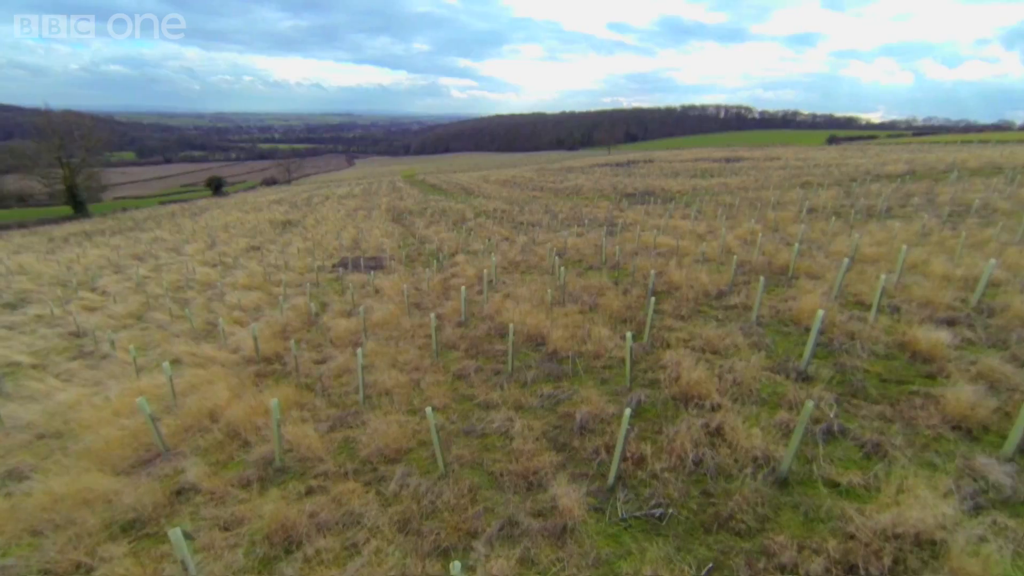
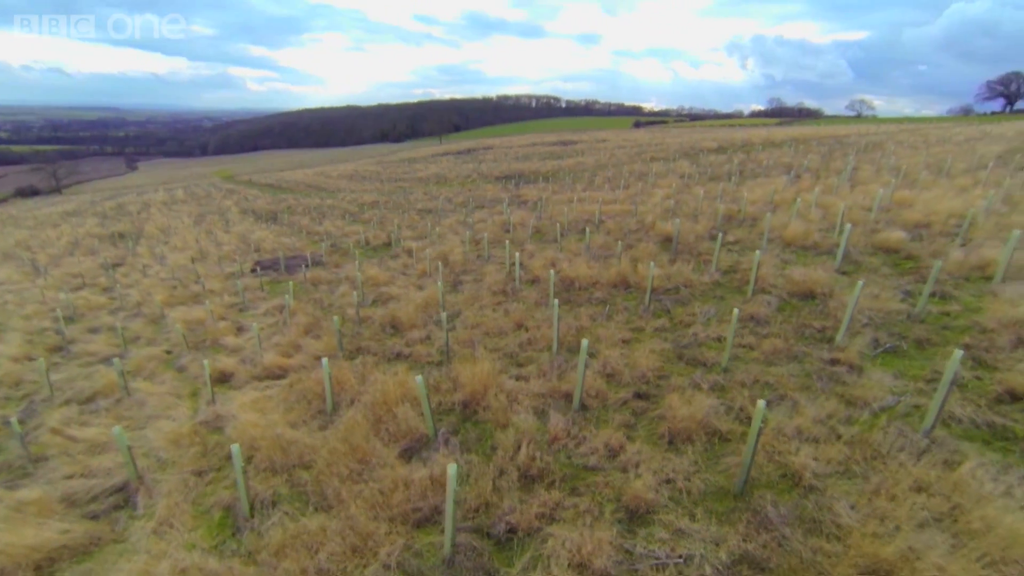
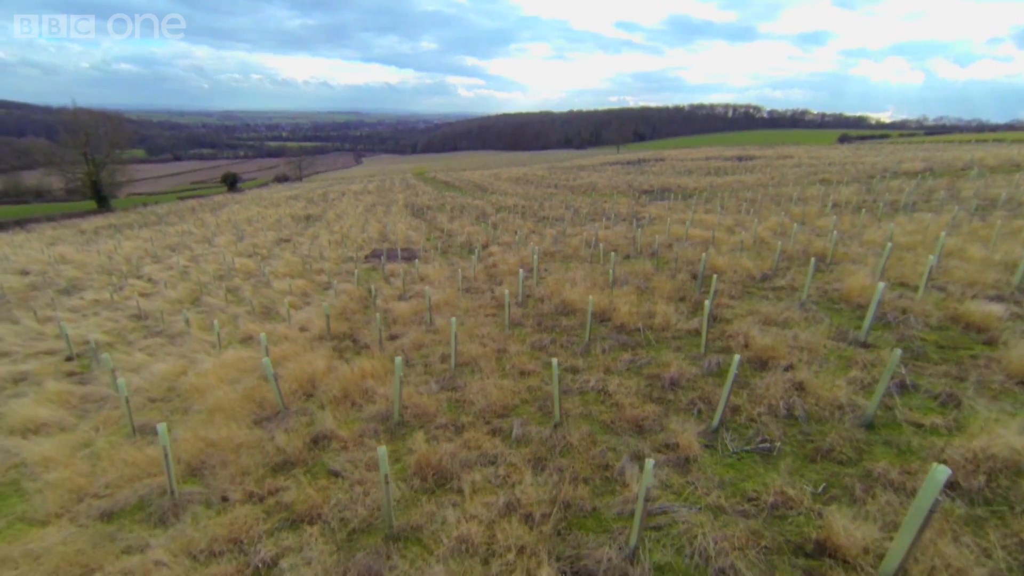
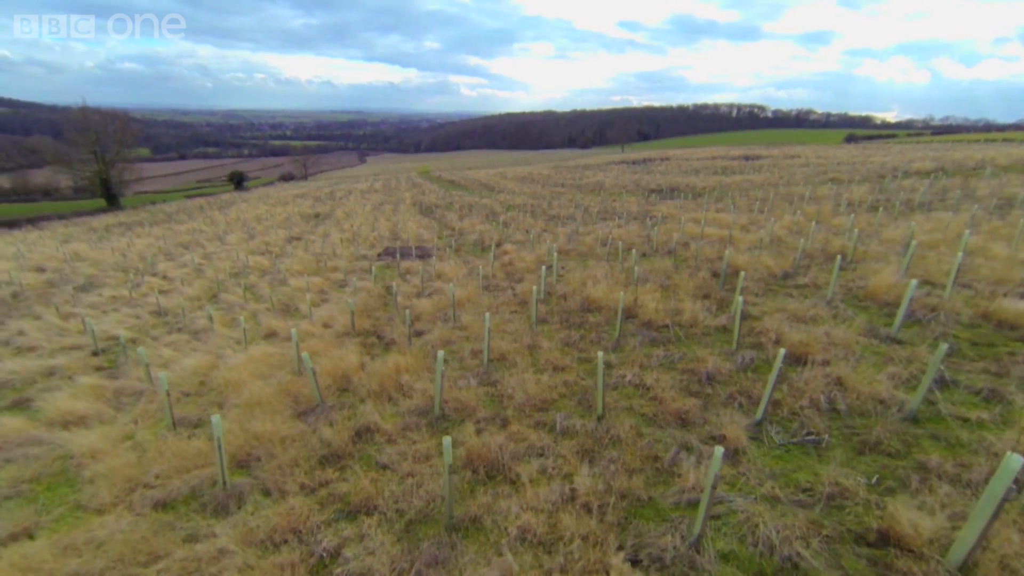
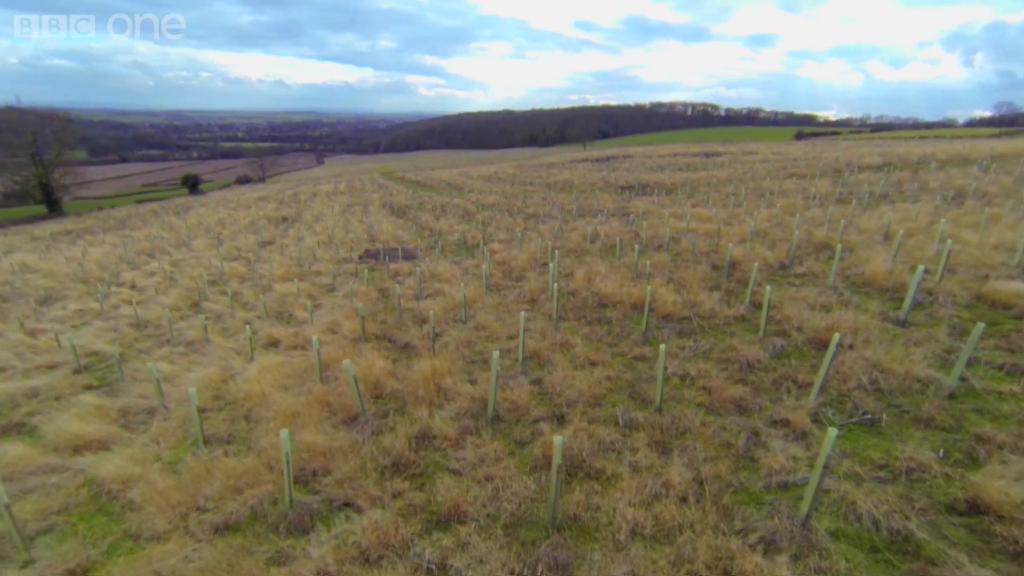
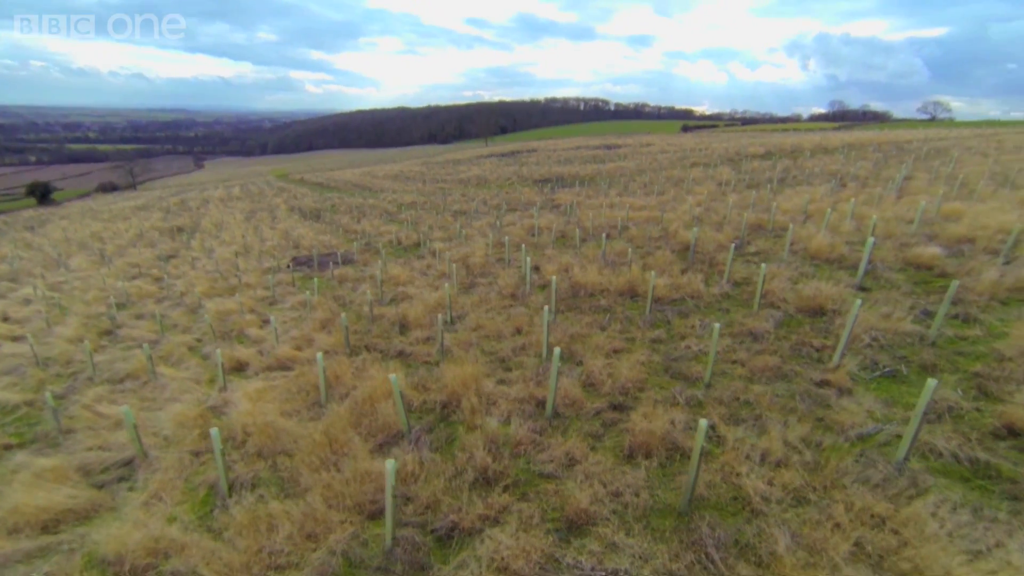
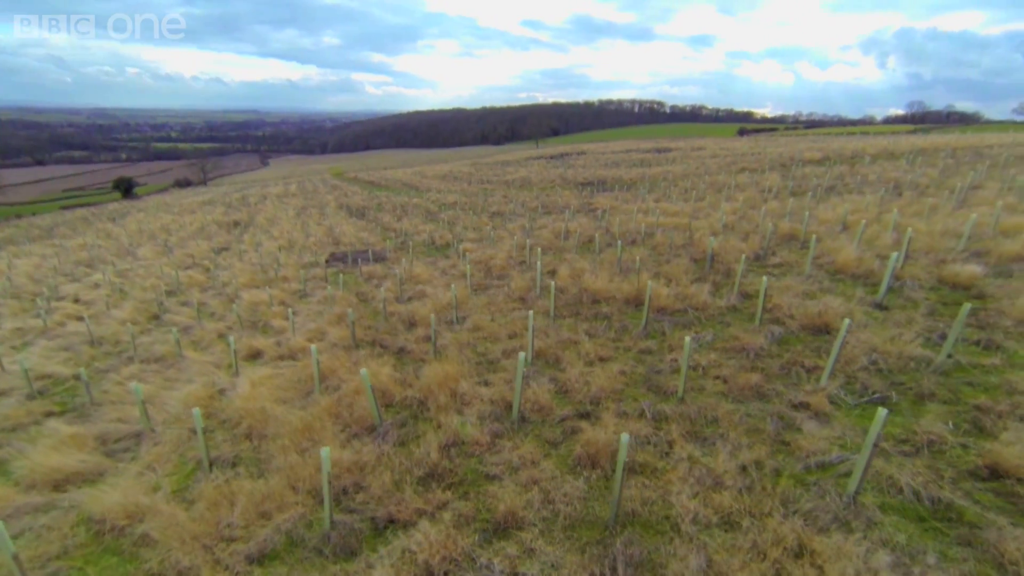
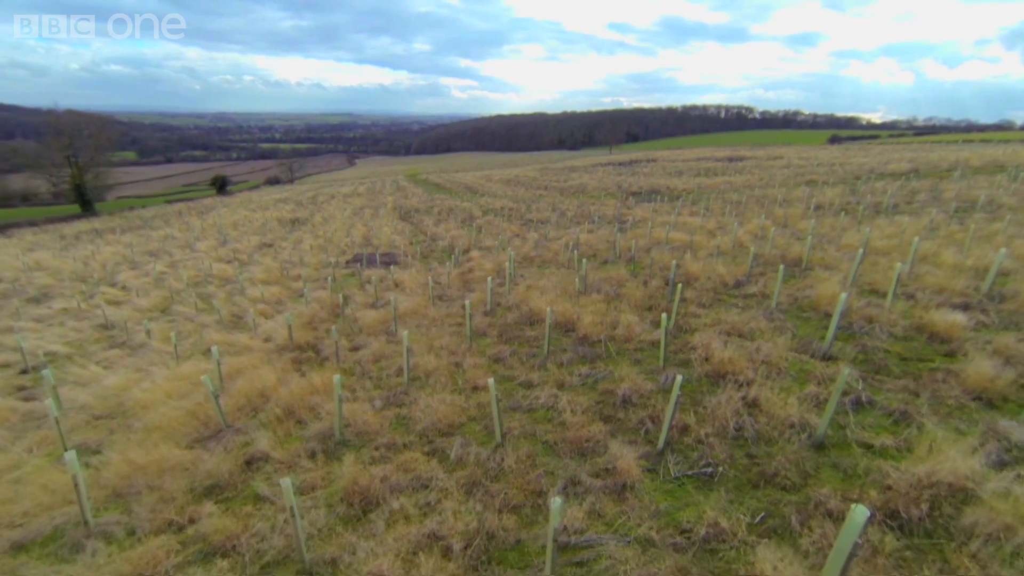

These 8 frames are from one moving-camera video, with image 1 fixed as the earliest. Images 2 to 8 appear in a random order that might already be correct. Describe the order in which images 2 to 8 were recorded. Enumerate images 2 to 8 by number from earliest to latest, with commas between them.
8, 3, 4, 5, 7, 6, 2
